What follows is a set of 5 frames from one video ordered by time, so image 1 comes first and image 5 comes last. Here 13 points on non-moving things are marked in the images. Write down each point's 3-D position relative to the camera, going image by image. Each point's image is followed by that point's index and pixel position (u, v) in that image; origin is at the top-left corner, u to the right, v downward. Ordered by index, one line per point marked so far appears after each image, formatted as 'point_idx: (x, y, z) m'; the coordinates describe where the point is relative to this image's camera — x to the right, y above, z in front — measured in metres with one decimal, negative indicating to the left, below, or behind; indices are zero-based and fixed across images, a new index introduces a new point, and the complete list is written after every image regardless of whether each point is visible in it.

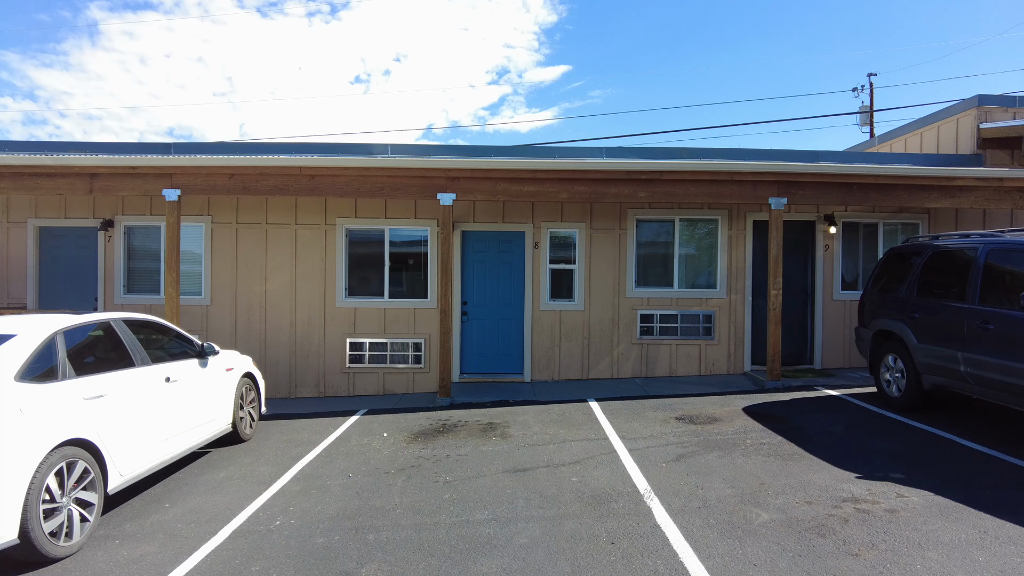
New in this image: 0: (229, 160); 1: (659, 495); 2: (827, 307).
0: (-3.3, +1.5, +7.5) m
1: (+1.0, -1.4, +4.2) m
2: (+4.2, -0.3, +8.7) m
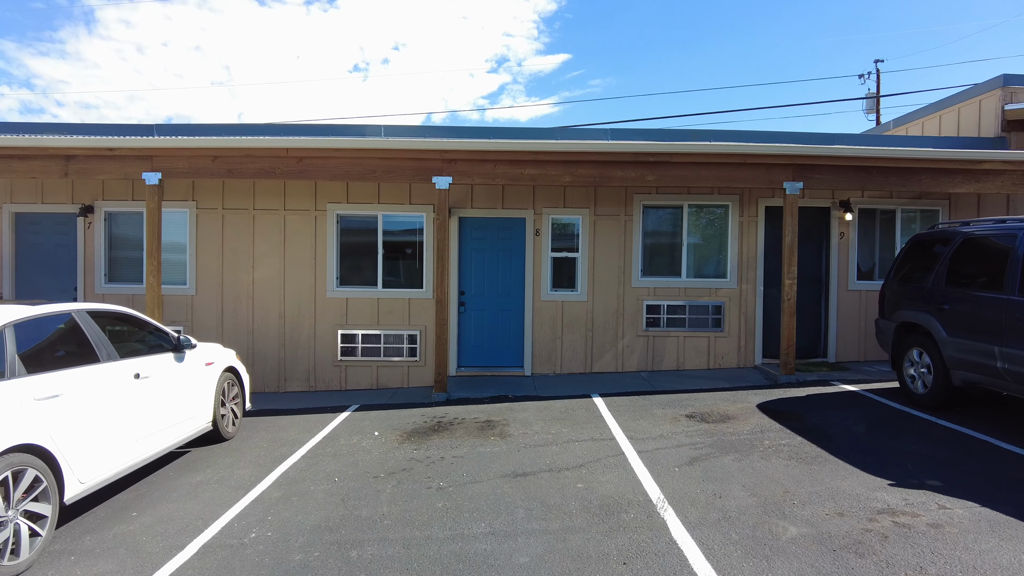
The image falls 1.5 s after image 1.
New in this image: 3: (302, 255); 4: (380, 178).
0: (-3.3, +1.6, +7.0) m
1: (+1.0, -1.3, +3.8) m
2: (+4.2, -0.1, +8.3) m
3: (-2.7, +0.4, +8.3) m
4: (-1.5, +1.2, +7.3) m
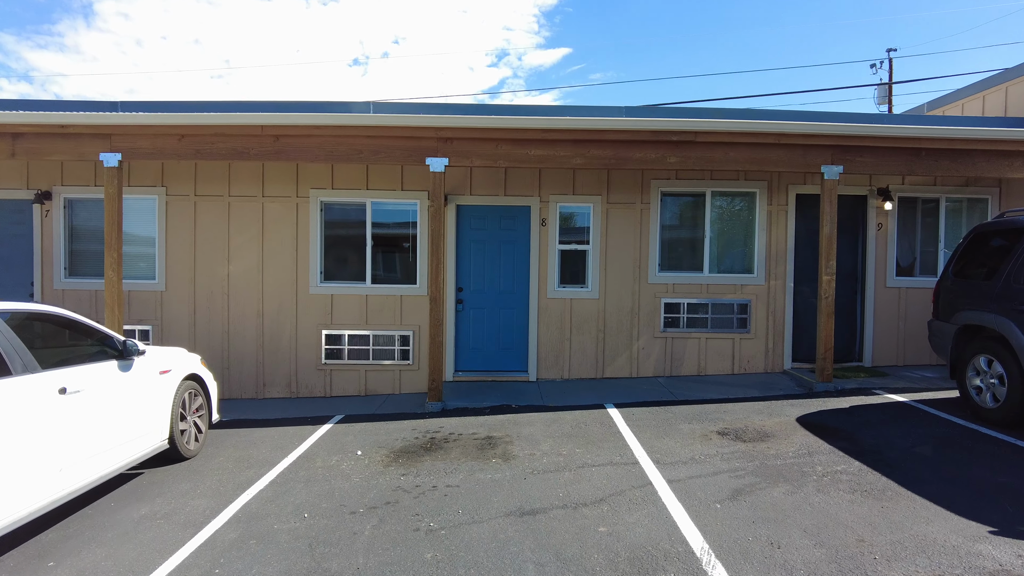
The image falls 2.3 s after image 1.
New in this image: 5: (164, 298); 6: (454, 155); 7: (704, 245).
0: (-3.2, +1.6, +6.2) m
1: (+1.0, -1.3, +3.0) m
2: (+4.3, -0.1, +7.5) m
3: (-2.7, +0.5, +7.5) m
4: (-1.4, +1.3, +6.4) m
5: (-4.1, -0.1, +7.5) m
6: (-0.6, +1.3, +6.3) m
7: (+2.2, +0.5, +7.5) m
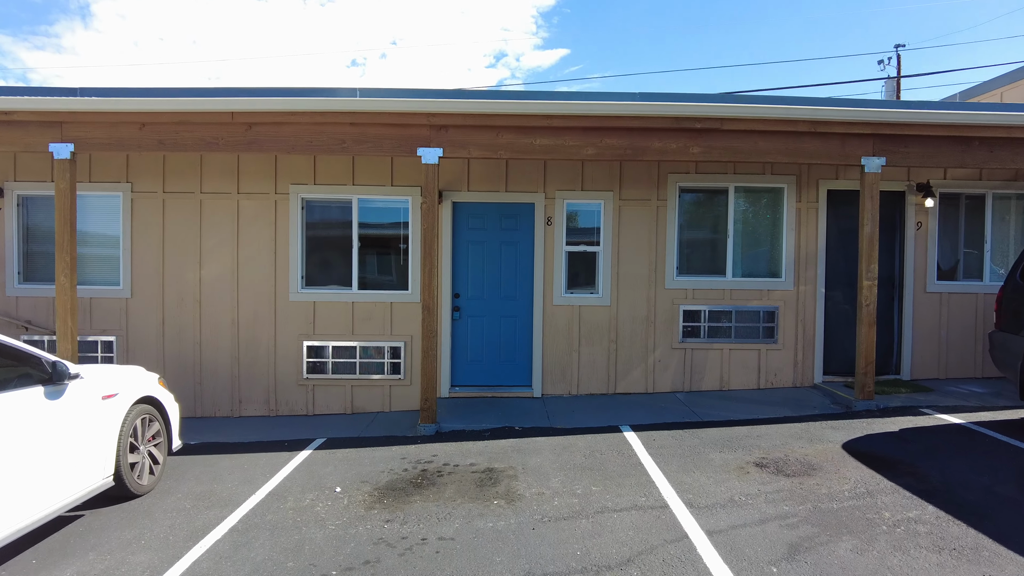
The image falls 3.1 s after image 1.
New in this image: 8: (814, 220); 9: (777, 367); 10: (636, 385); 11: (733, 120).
0: (-3.2, +1.6, +5.5) m
1: (+1.0, -1.3, +2.3) m
2: (+4.3, -0.1, +6.8) m
3: (-2.7, +0.4, +6.8) m
4: (-1.4, +1.2, +5.7) m
5: (-4.0, -0.2, +6.8) m
6: (-0.5, +1.2, +5.6) m
7: (+2.2, +0.4, +6.8) m
8: (+3.1, +0.7, +6.7) m
9: (+2.7, -0.8, +6.7) m
10: (+1.3, -1.0, +6.6) m
11: (+1.9, +1.4, +5.6) m
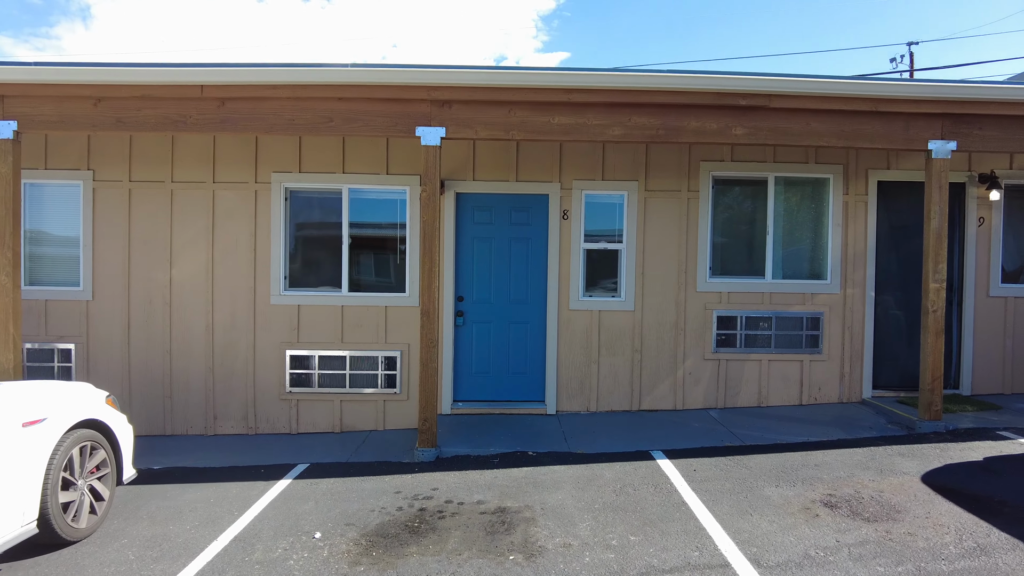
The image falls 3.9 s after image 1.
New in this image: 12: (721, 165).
0: (-3.1, +1.6, +4.7) m
1: (+1.1, -1.3, +1.5) m
2: (+4.4, -0.2, +6.0) m
3: (-2.6, +0.4, +6.0) m
4: (-1.3, +1.2, +4.9) m
5: (-4.0, -0.2, +6.0) m
6: (-0.4, +1.2, +4.9) m
7: (+2.3, +0.4, +6.0) m
8: (+3.2, +0.7, +5.9) m
9: (+2.8, -0.8, +5.9) m
10: (+1.4, -1.0, +5.9) m
11: (+2.0, +1.4, +4.8) m
12: (+1.9, +1.1, +5.9) m
